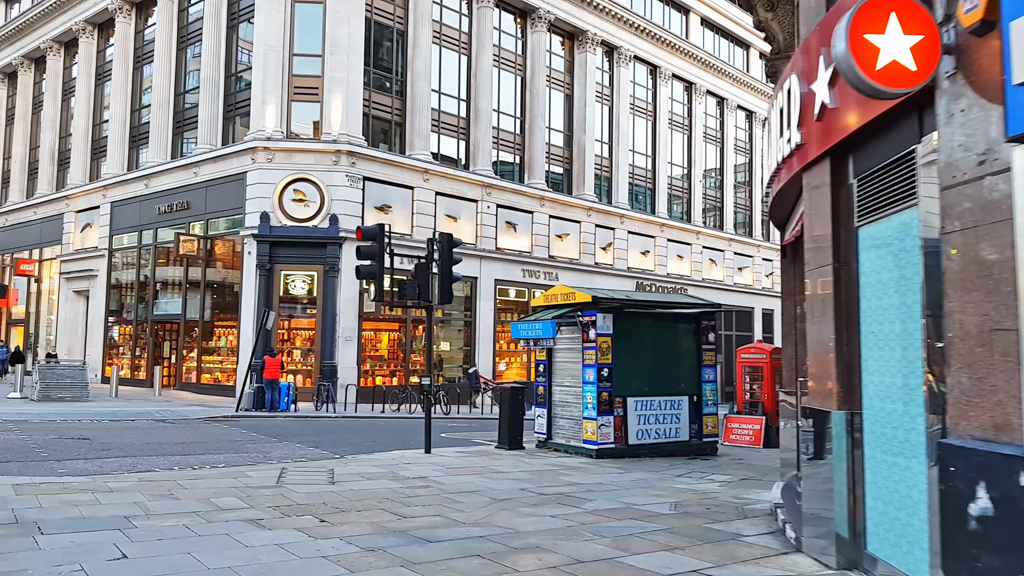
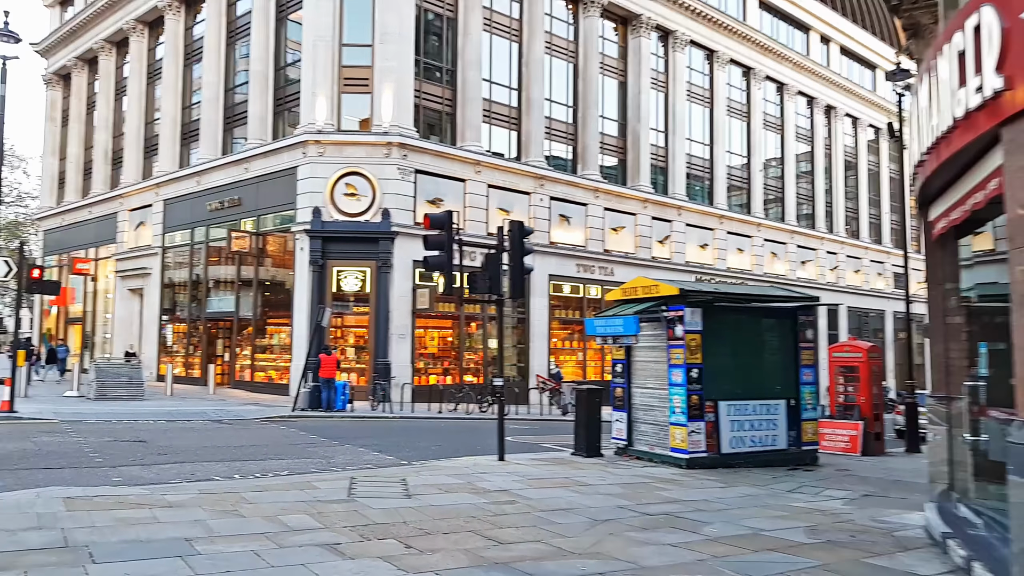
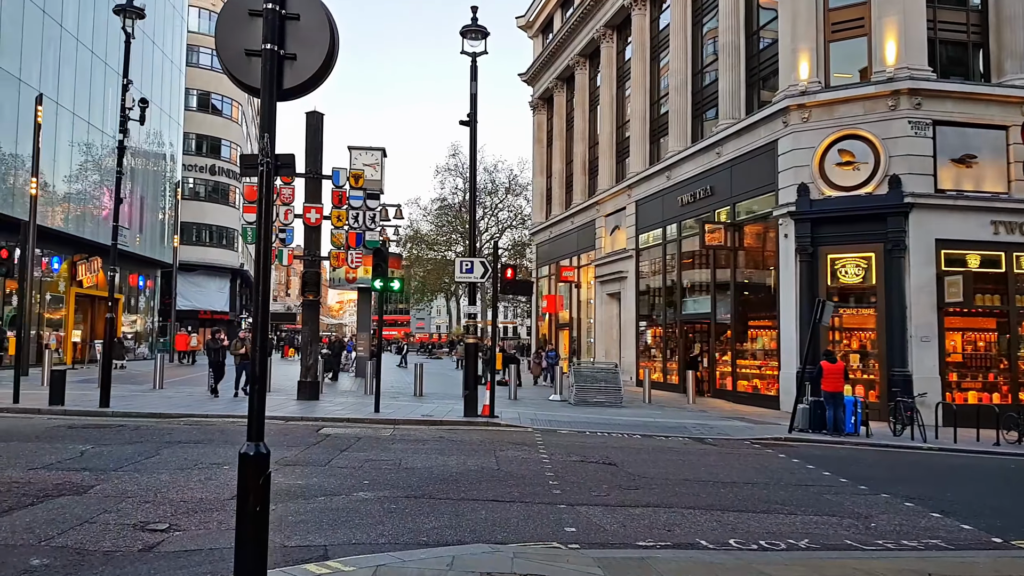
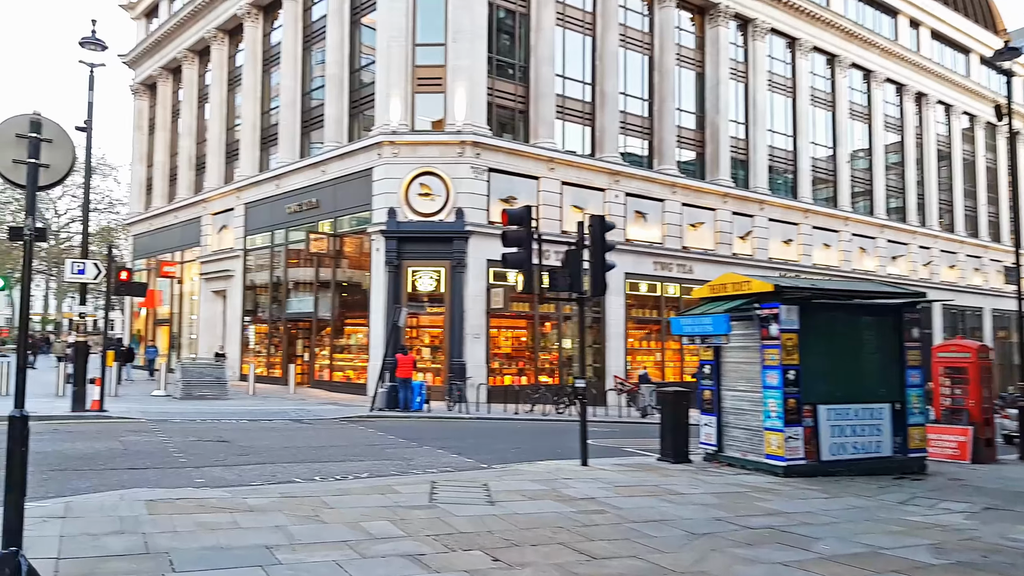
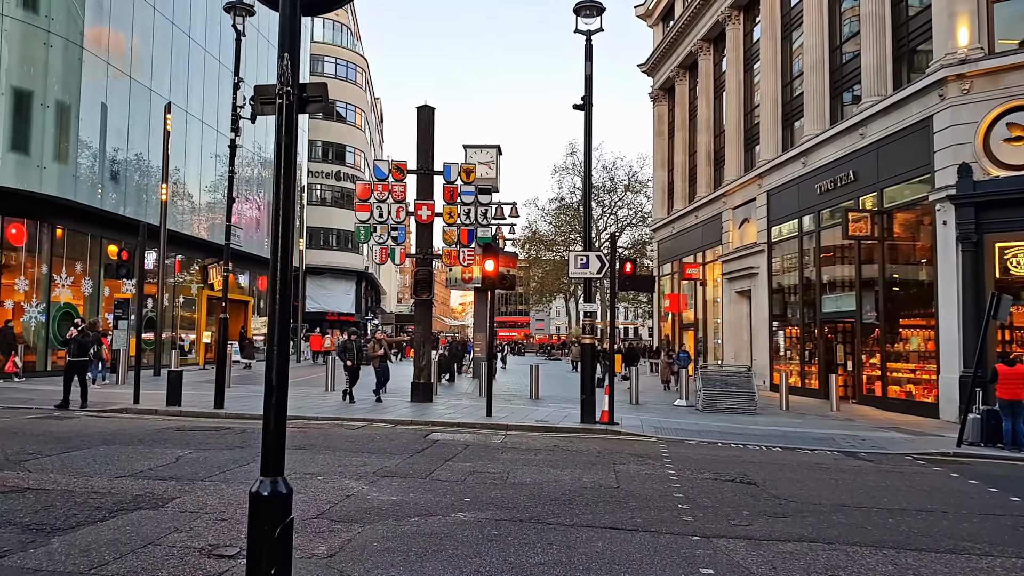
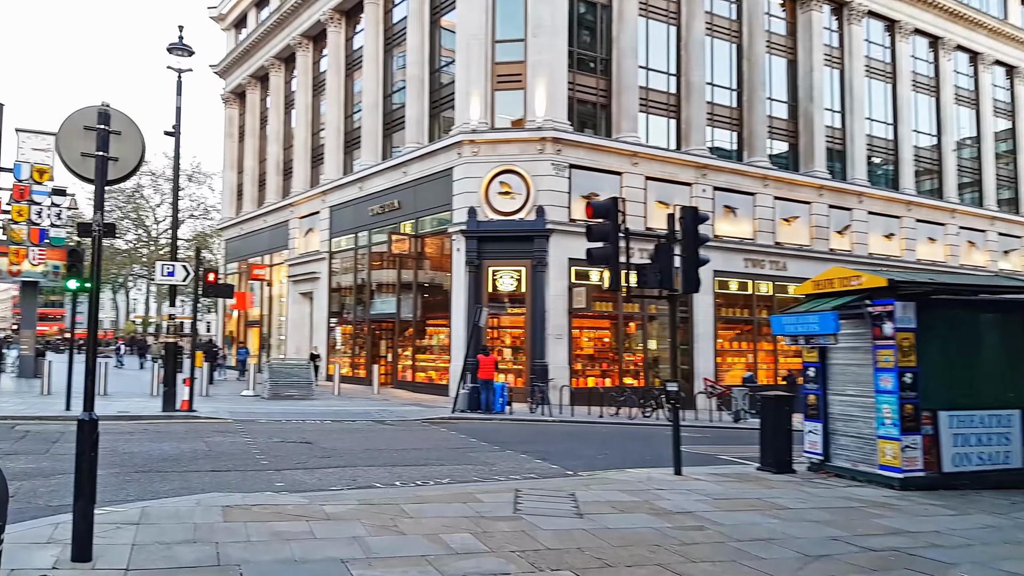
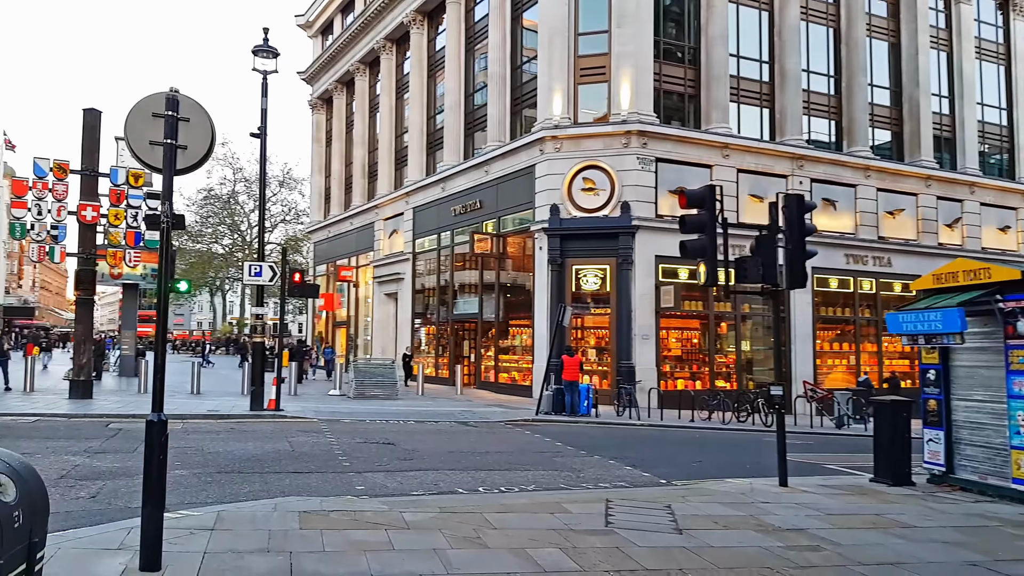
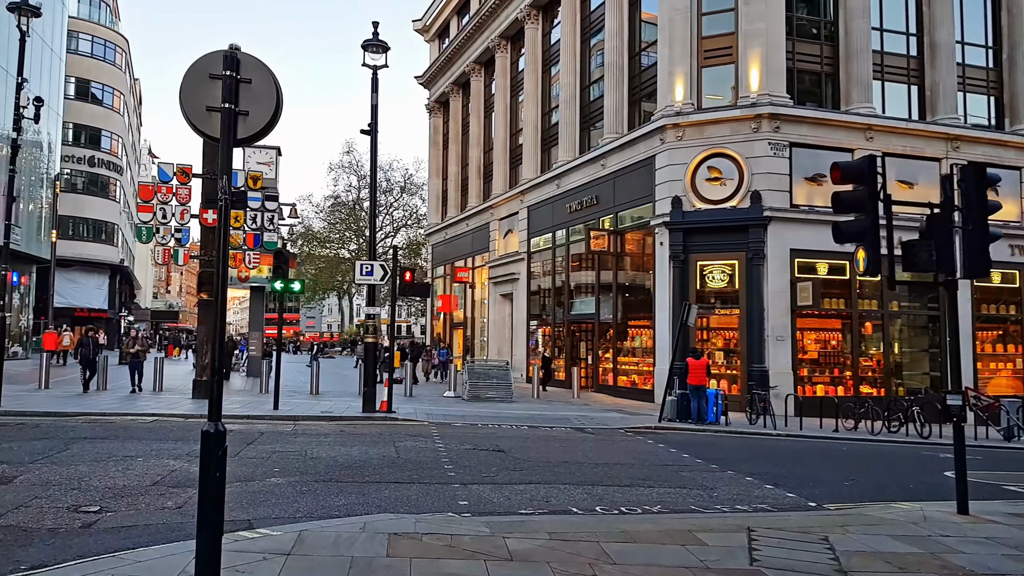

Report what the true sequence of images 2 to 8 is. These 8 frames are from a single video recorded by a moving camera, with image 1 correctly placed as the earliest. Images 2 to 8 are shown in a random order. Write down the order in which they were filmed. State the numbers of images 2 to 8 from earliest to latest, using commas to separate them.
2, 4, 6, 7, 8, 3, 5
